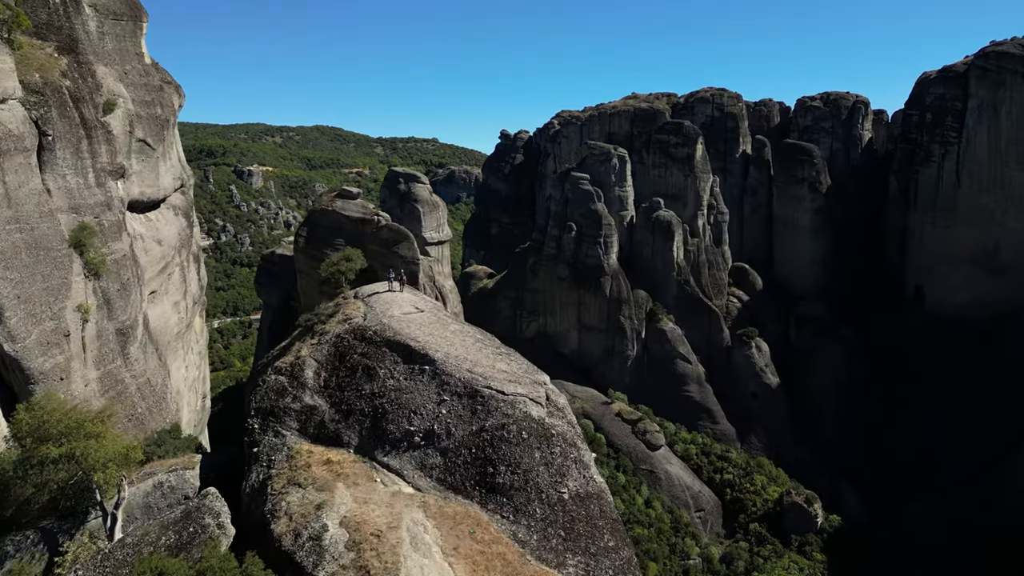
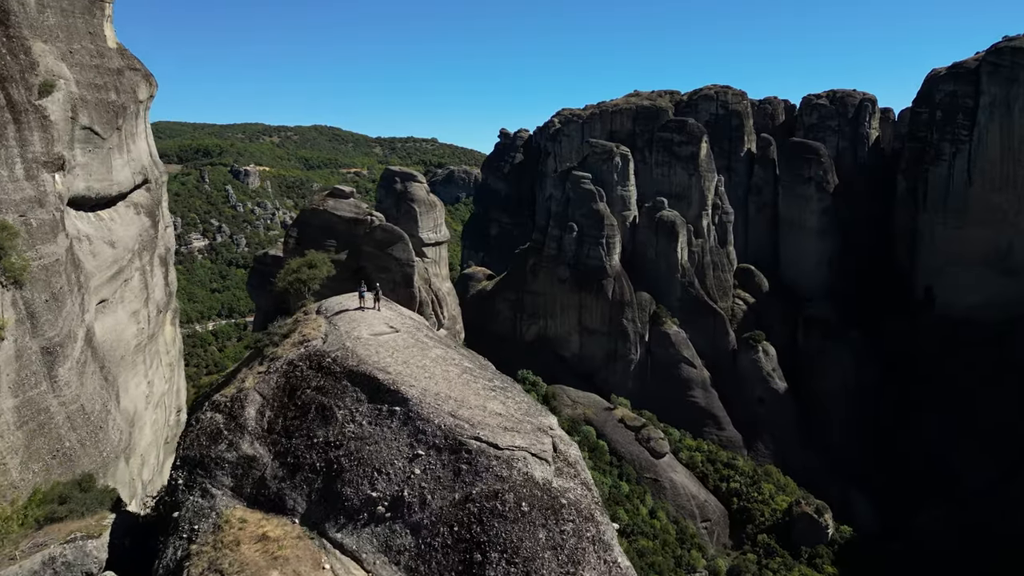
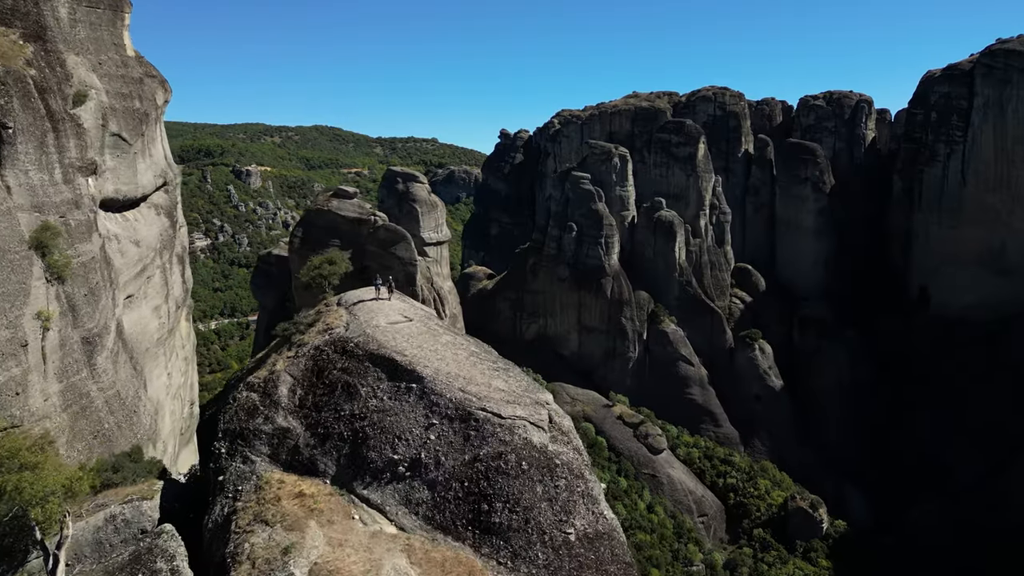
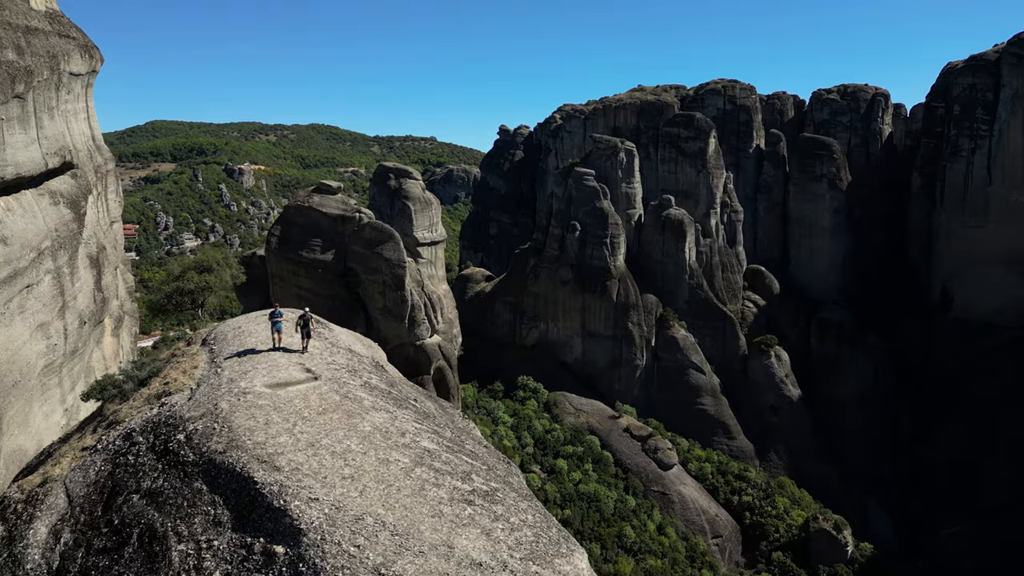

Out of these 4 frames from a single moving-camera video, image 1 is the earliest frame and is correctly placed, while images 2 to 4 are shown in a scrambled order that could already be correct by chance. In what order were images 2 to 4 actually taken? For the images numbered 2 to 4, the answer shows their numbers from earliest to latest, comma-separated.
3, 2, 4
